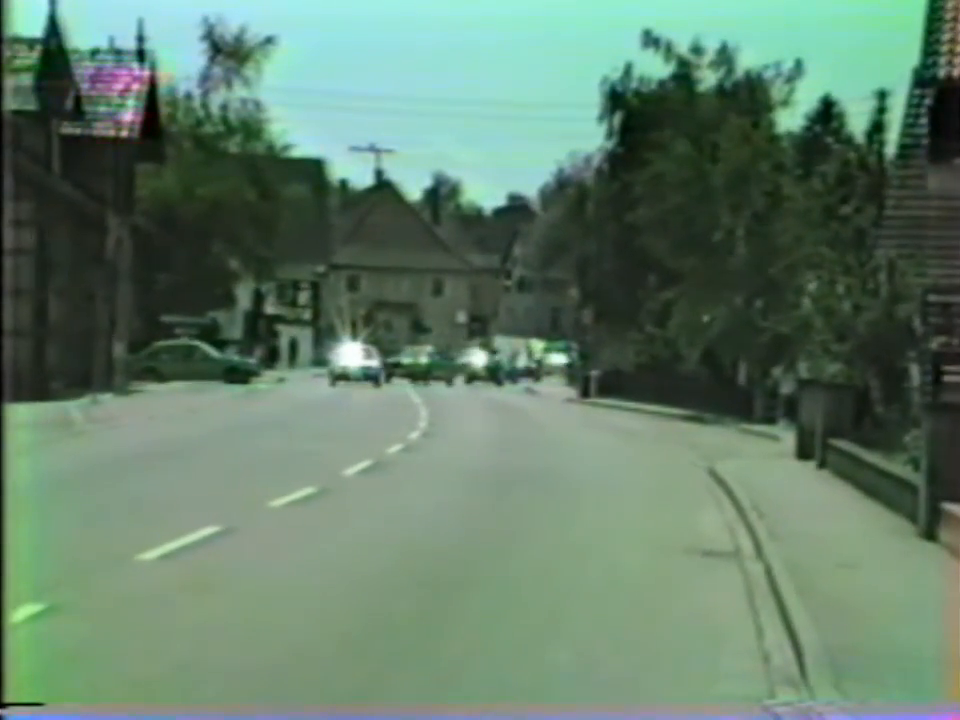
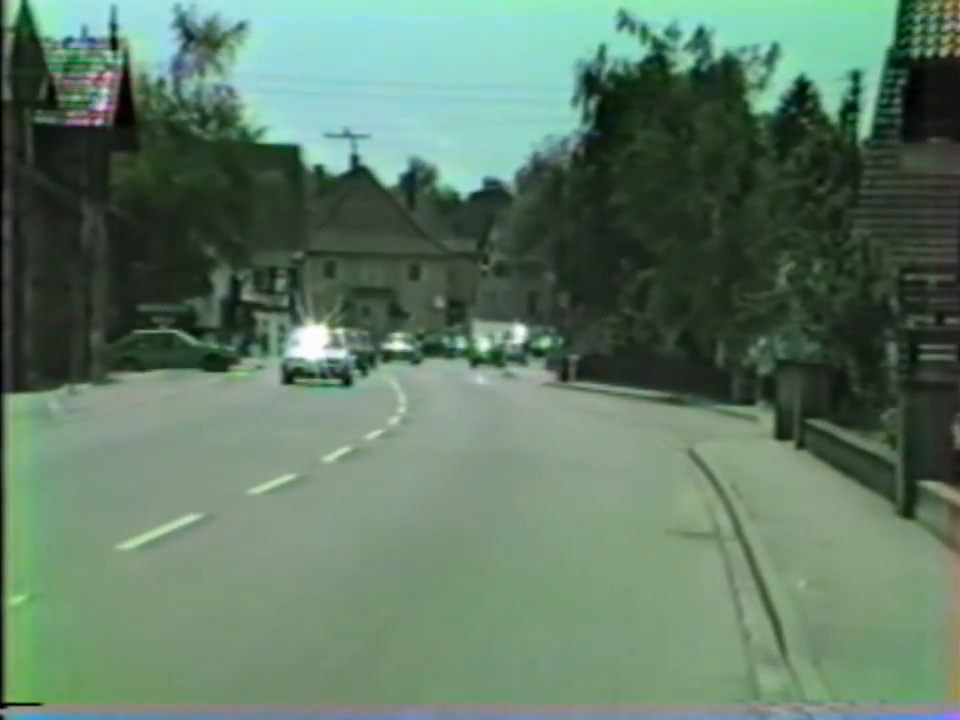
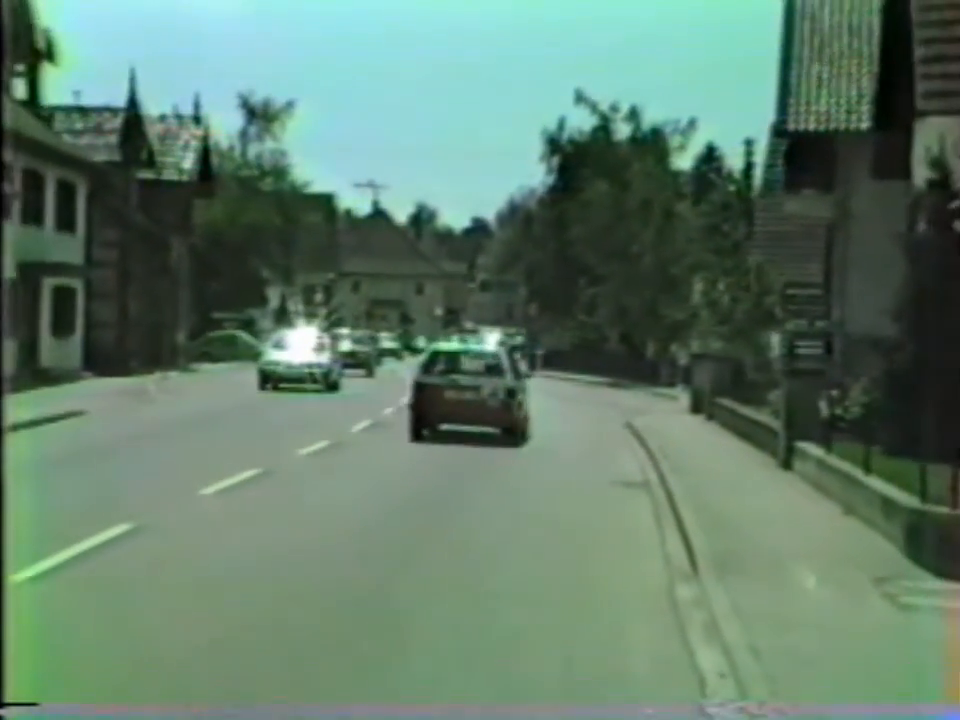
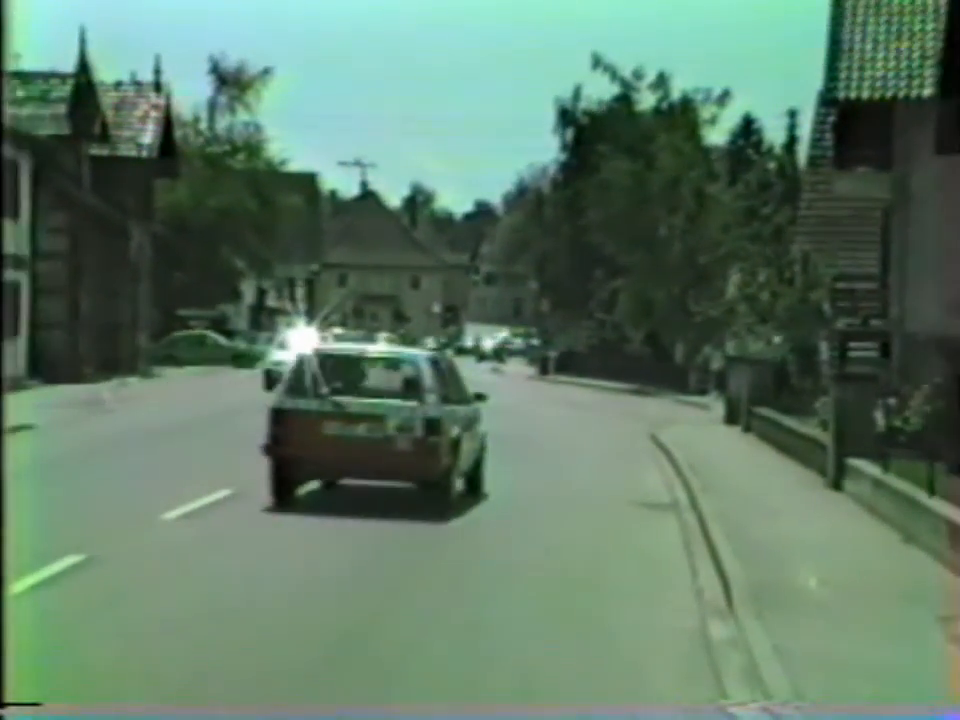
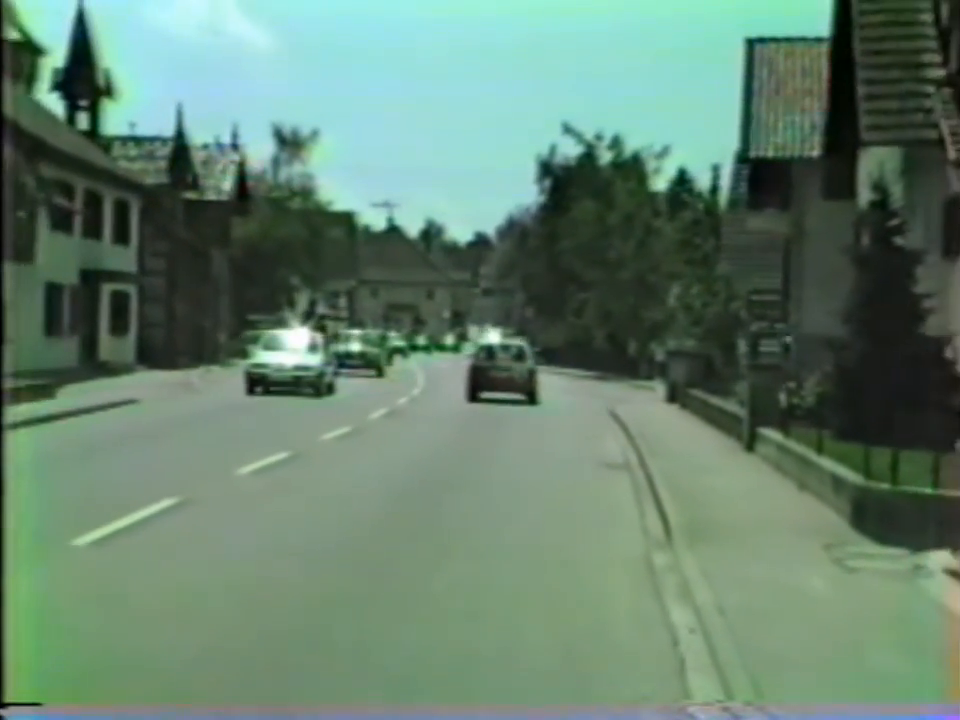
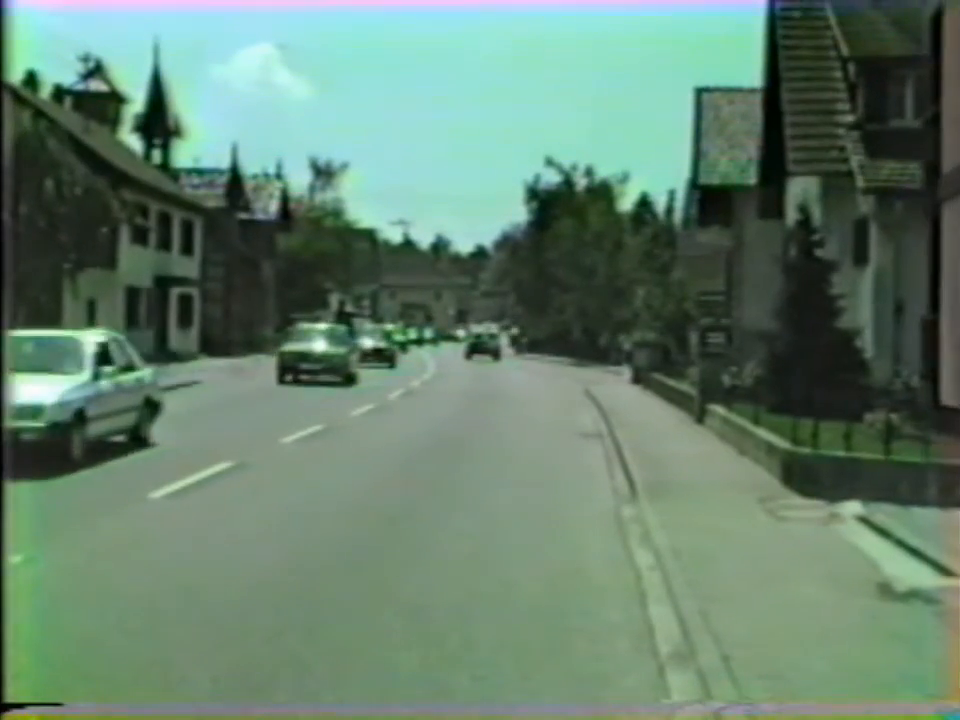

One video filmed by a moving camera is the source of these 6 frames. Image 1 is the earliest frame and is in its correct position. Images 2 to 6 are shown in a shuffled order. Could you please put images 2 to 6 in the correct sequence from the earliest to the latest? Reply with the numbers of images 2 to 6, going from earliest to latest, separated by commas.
2, 4, 3, 5, 6
